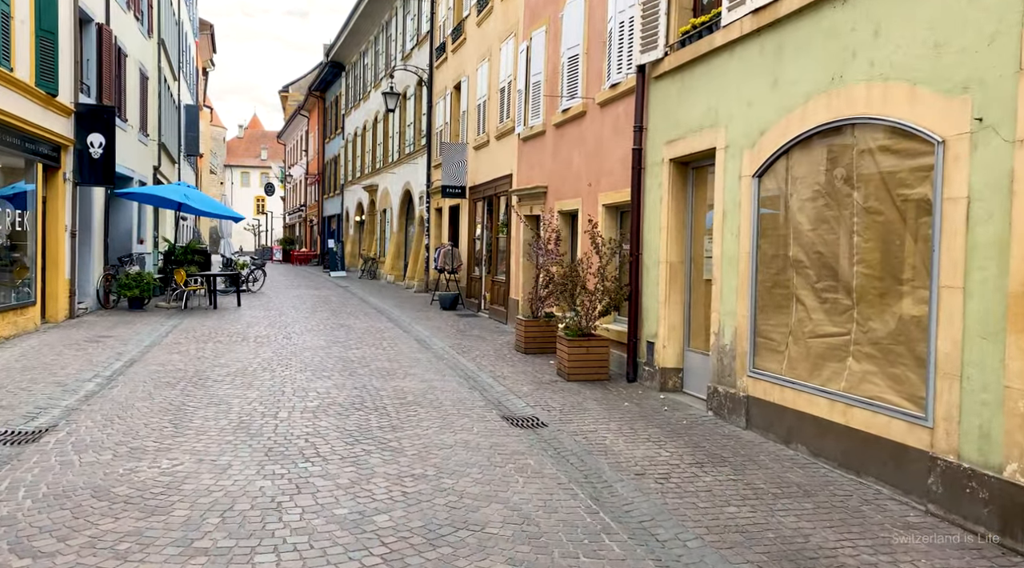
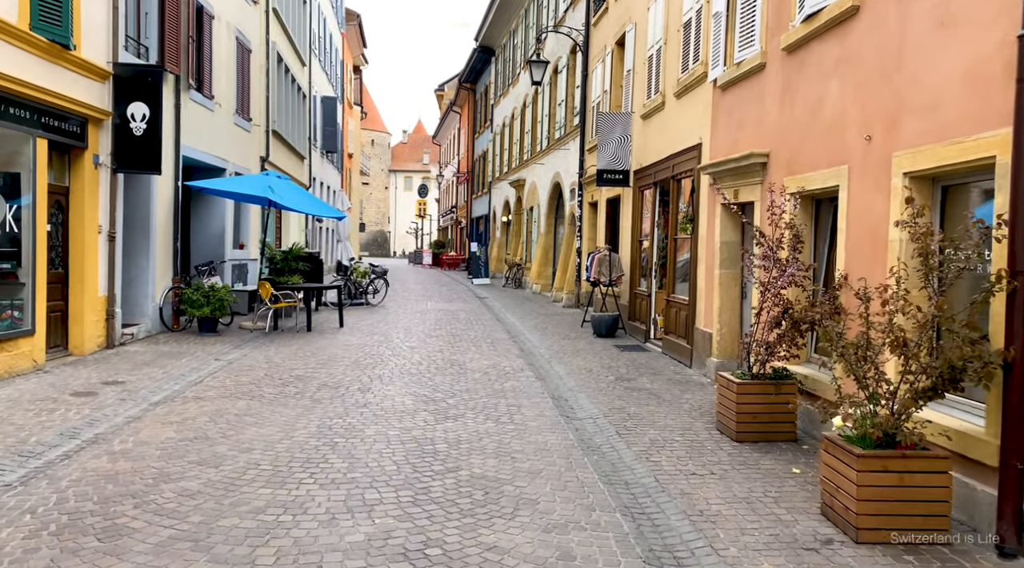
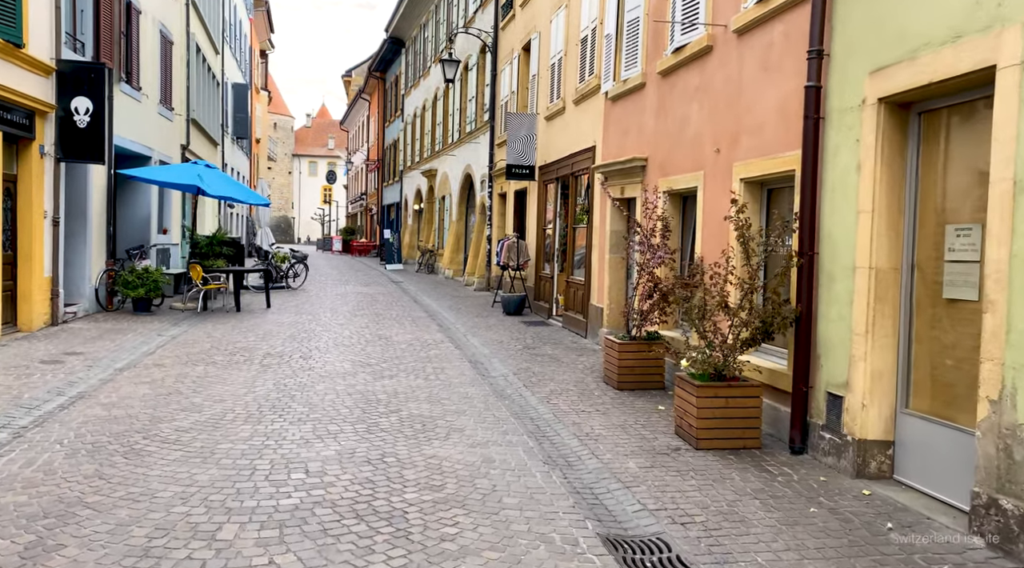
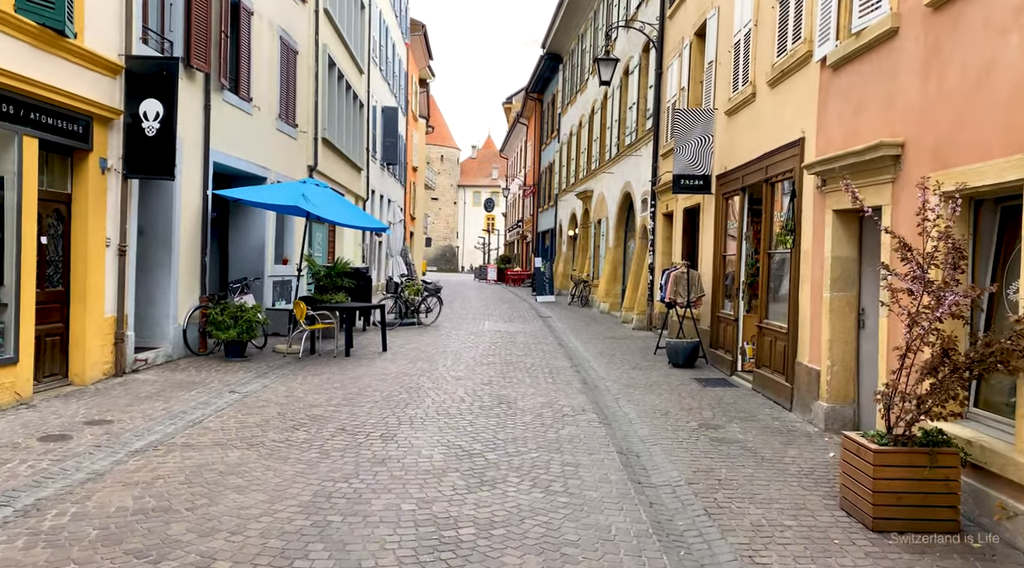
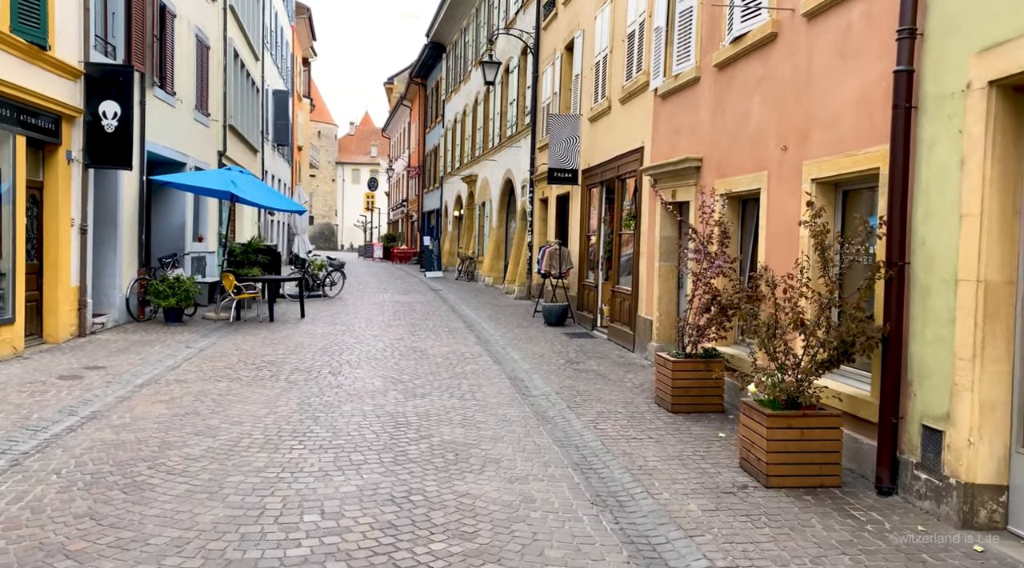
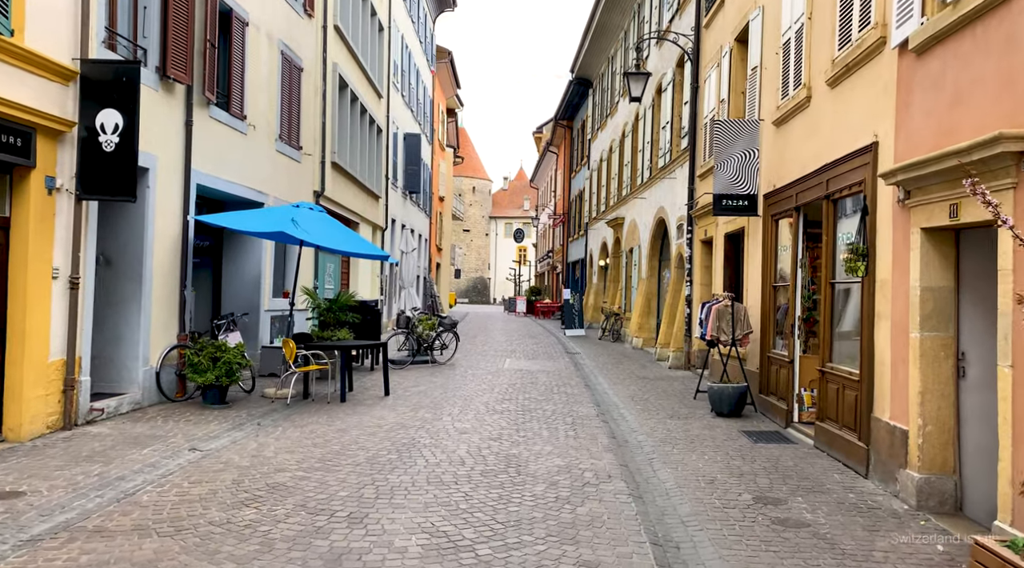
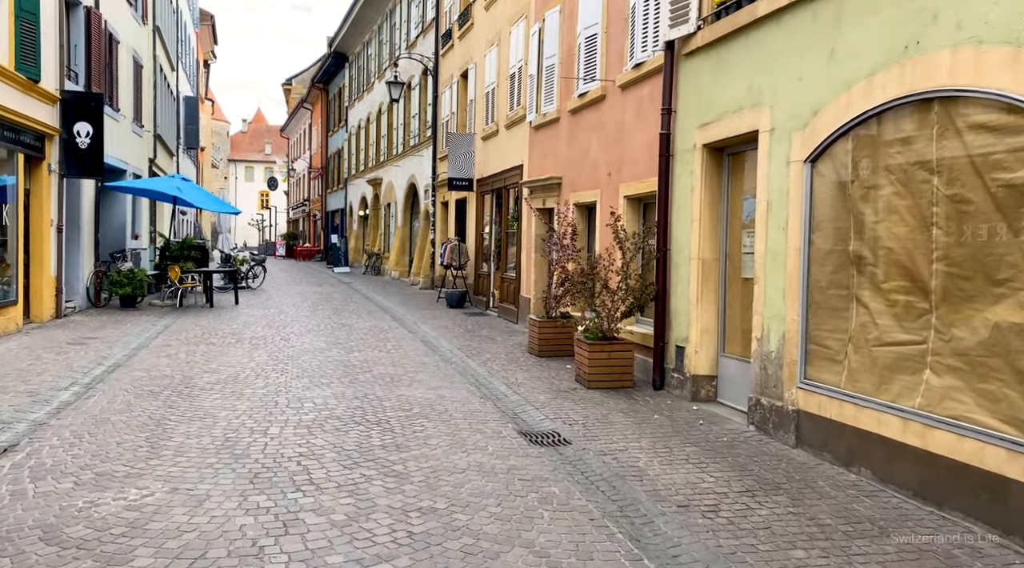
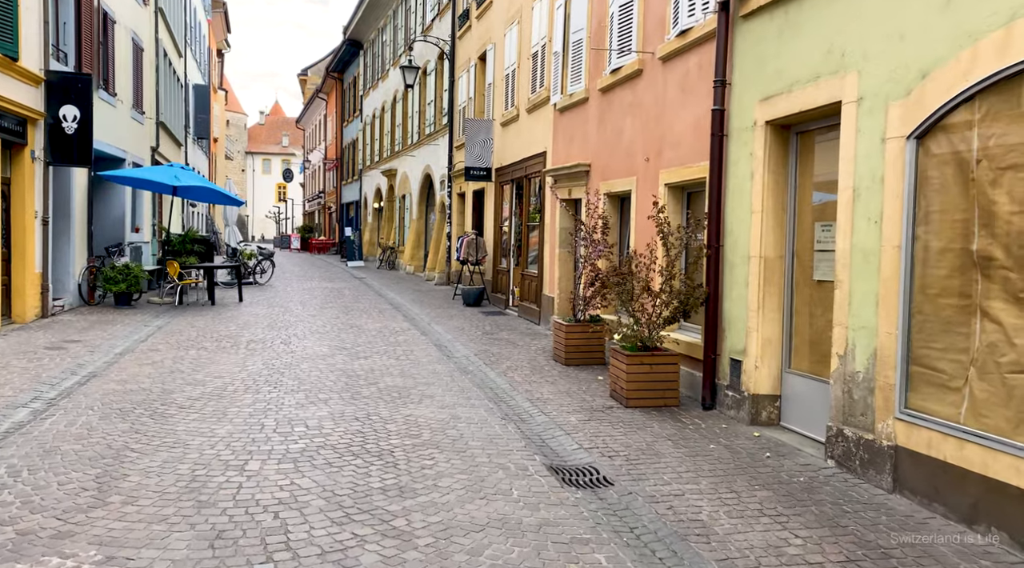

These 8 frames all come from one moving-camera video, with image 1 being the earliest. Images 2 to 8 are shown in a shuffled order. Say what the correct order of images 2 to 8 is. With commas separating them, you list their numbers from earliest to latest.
7, 8, 3, 5, 2, 4, 6
